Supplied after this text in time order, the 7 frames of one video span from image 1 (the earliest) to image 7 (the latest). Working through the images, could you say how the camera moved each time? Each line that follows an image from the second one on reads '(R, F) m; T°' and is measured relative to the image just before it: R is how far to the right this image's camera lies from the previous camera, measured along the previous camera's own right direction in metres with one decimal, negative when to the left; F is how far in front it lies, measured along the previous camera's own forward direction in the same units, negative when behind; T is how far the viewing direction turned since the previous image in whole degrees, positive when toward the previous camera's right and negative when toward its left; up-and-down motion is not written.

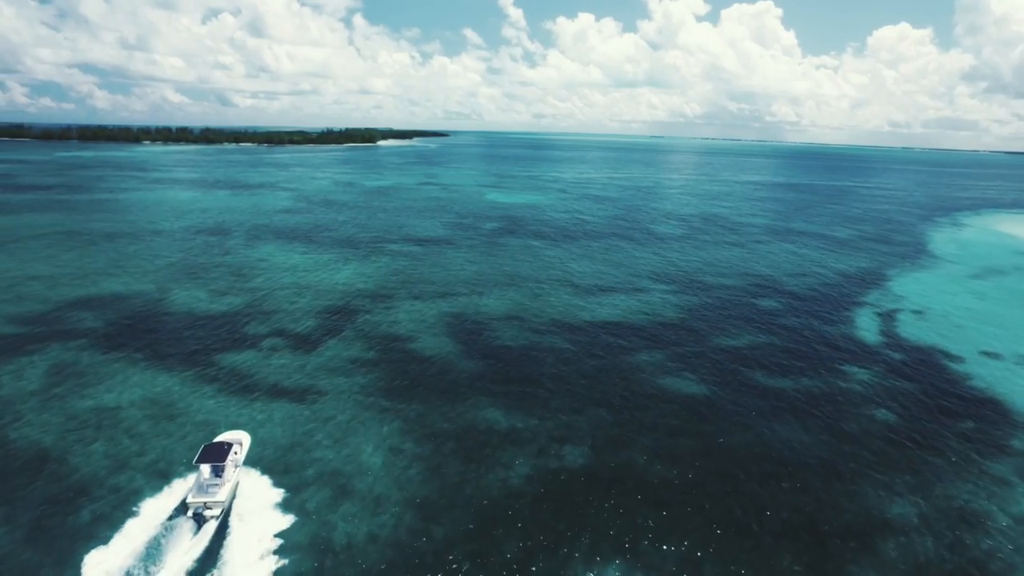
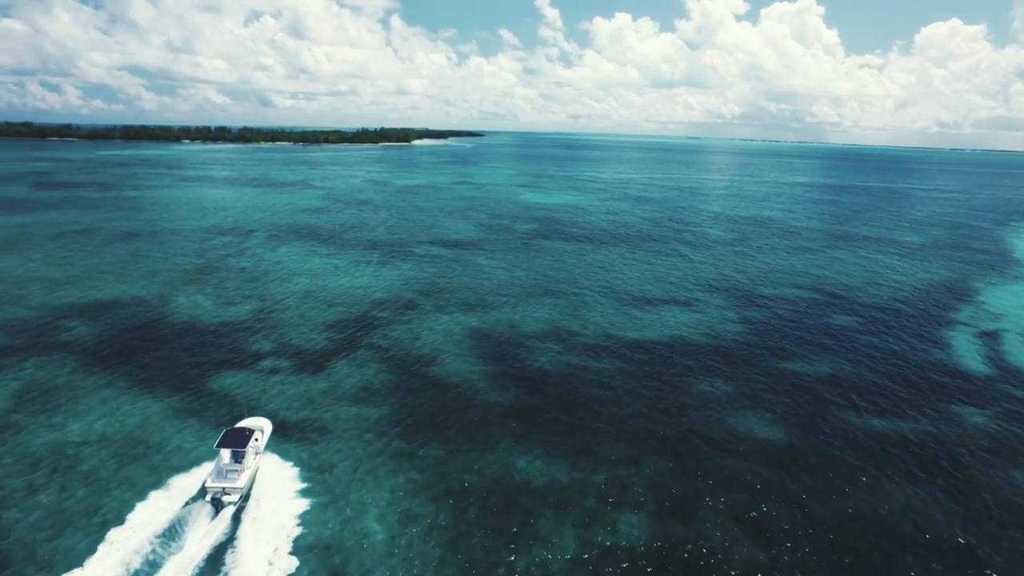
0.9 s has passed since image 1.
(-0.8, +6.8) m; -3°
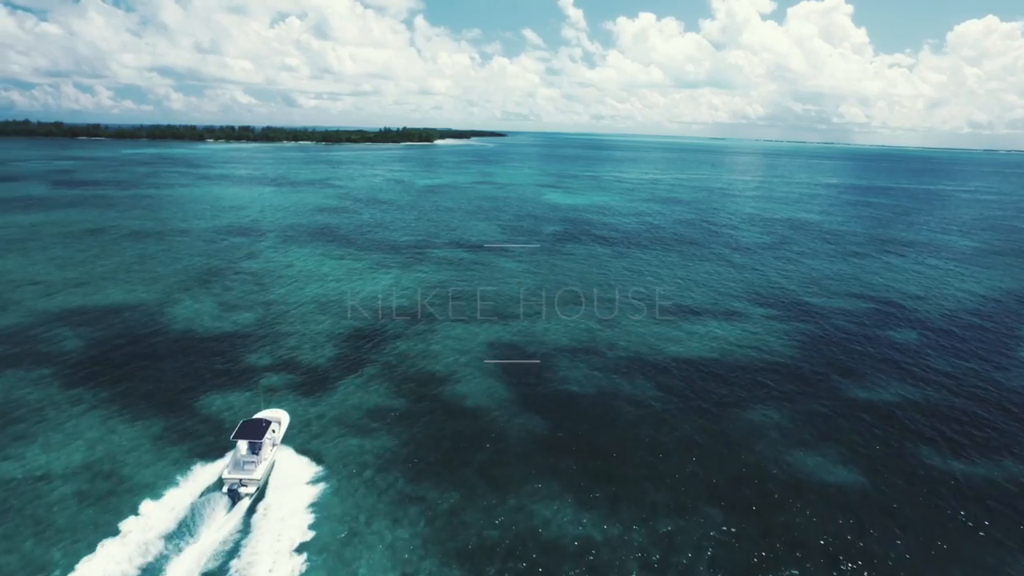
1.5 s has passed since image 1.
(-0.4, +4.7) m; -2°
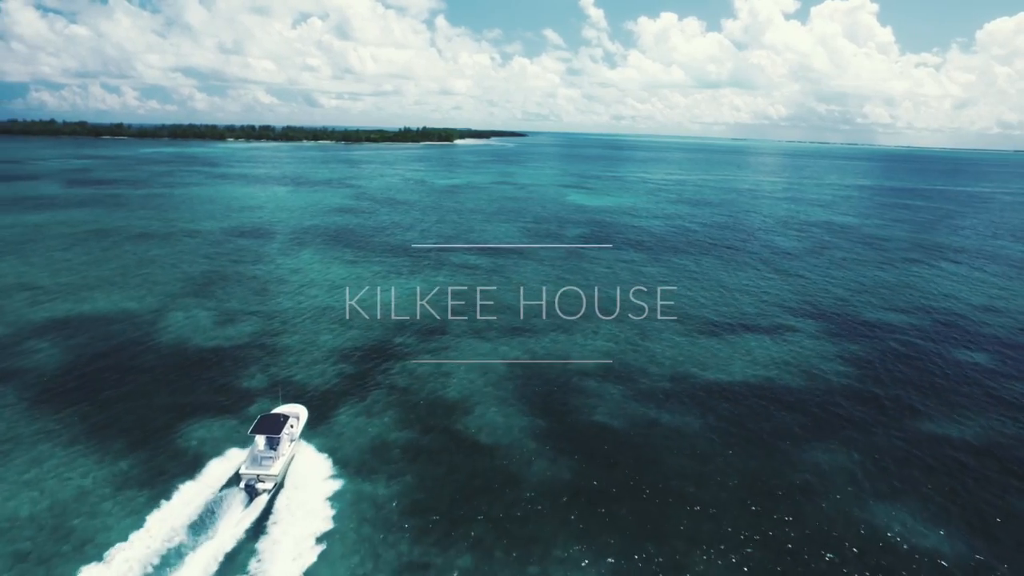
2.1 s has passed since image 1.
(-0.3, +4.8) m; -2°
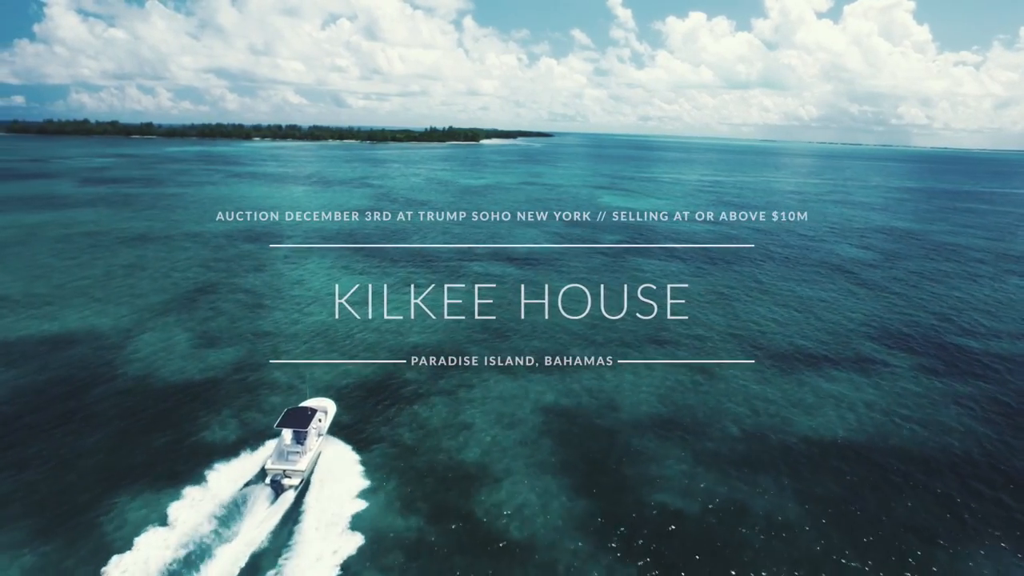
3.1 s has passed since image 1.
(-0.7, +8.0) m; -2°
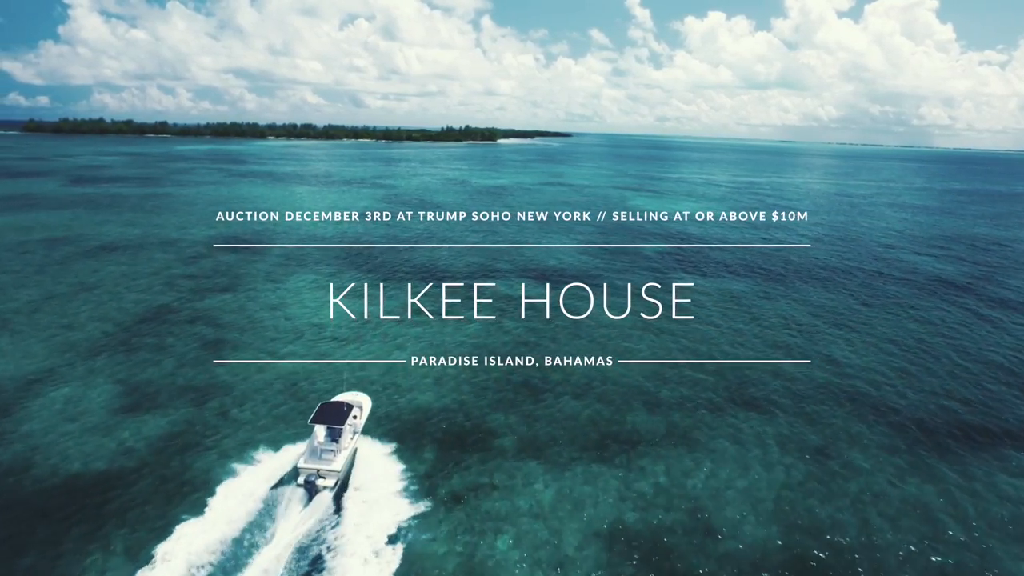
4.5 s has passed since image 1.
(-1.2, +11.1) m; -1°
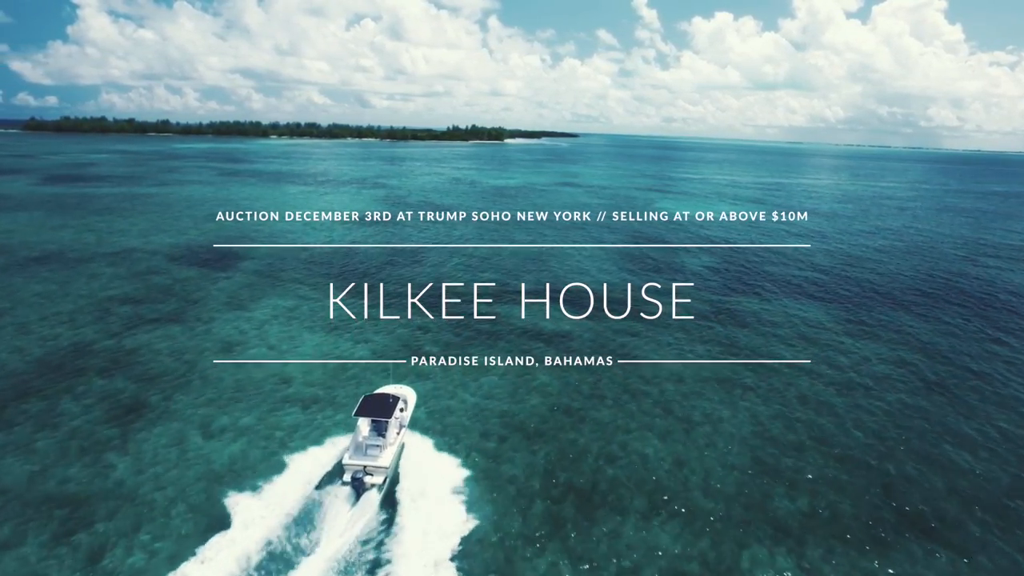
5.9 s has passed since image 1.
(-1.6, +11.0) m; -1°
